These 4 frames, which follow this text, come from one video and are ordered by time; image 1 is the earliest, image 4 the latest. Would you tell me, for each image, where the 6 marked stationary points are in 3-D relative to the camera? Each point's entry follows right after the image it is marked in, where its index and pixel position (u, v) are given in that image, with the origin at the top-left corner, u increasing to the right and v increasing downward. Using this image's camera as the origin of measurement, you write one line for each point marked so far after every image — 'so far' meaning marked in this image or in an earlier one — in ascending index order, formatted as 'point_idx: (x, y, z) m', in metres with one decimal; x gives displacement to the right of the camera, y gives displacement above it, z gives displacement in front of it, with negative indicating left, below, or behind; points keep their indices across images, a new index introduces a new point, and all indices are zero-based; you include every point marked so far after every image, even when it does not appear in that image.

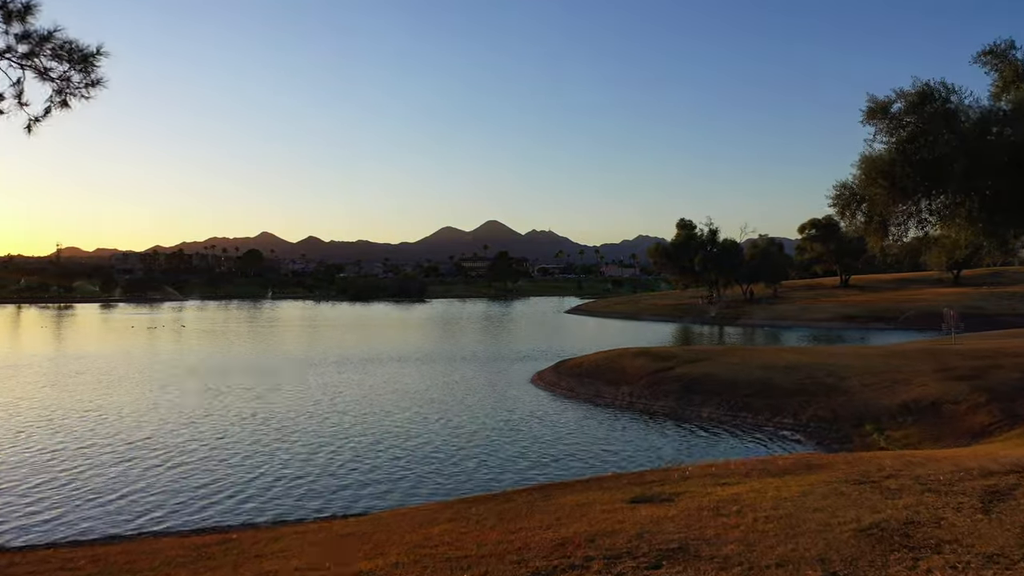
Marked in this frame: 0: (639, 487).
0: (+3.2, -5.2, +17.1) m
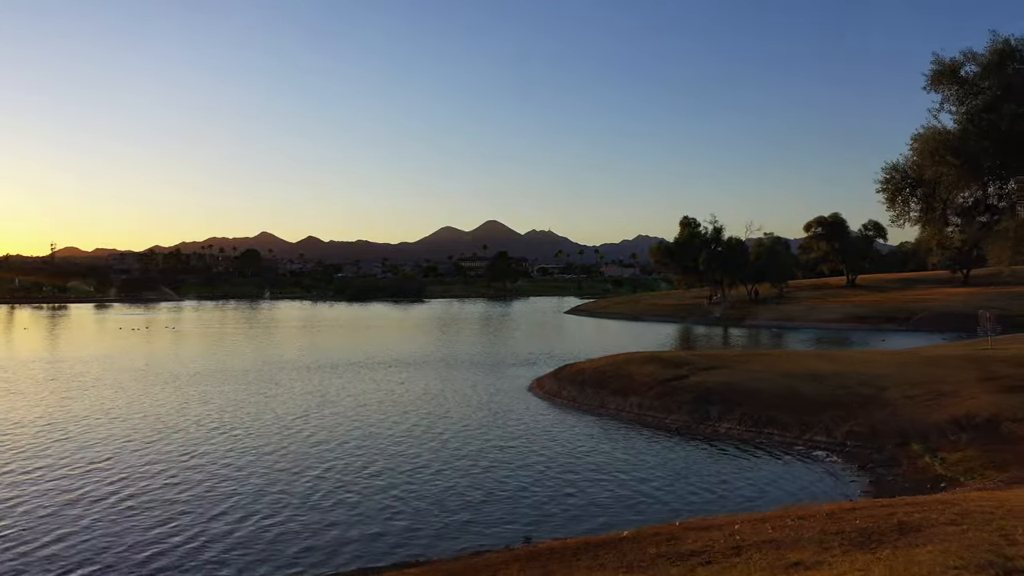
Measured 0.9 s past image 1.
0: (+3.0, -5.2, +13.0) m
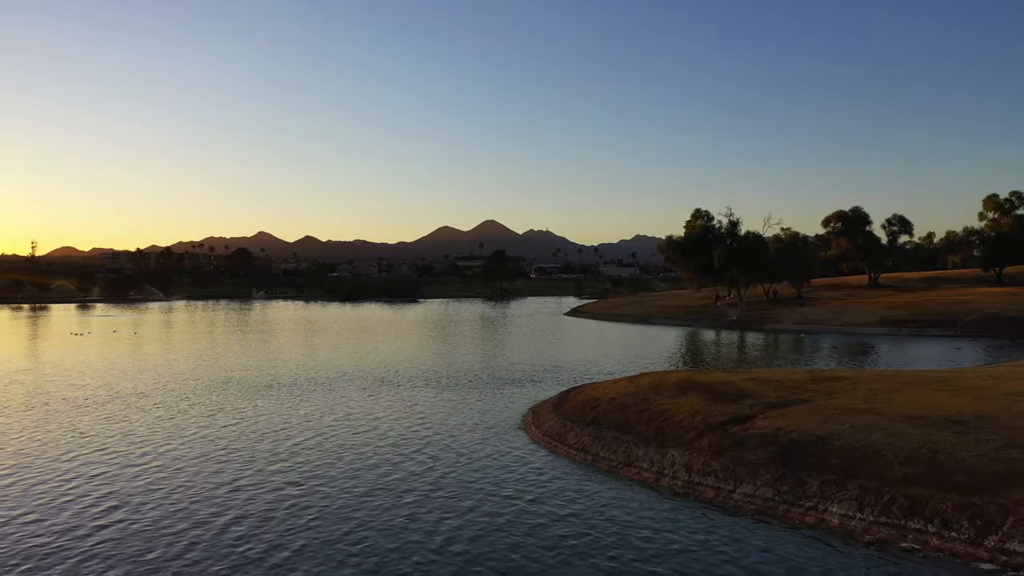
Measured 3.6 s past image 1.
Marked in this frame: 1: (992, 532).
0: (+2.5, -5.2, +0.2) m
1: (+12.8, -6.5, +18.2) m
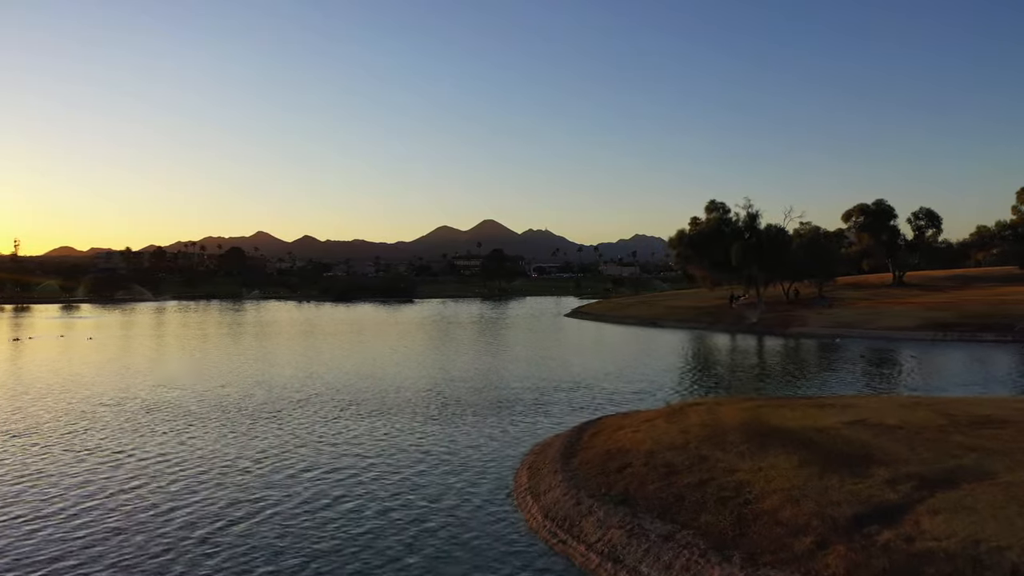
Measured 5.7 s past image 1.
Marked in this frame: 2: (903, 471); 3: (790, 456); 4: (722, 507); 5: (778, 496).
0: (+2.0, -5.1, -11.4) m
1: (+12.3, -6.5, +6.7) m
2: (+10.2, -4.8, +17.8) m
3: (+8.1, -4.9, +19.9) m
4: (+5.4, -5.7, +17.6) m
5: (+6.8, -5.3, +17.4) m
